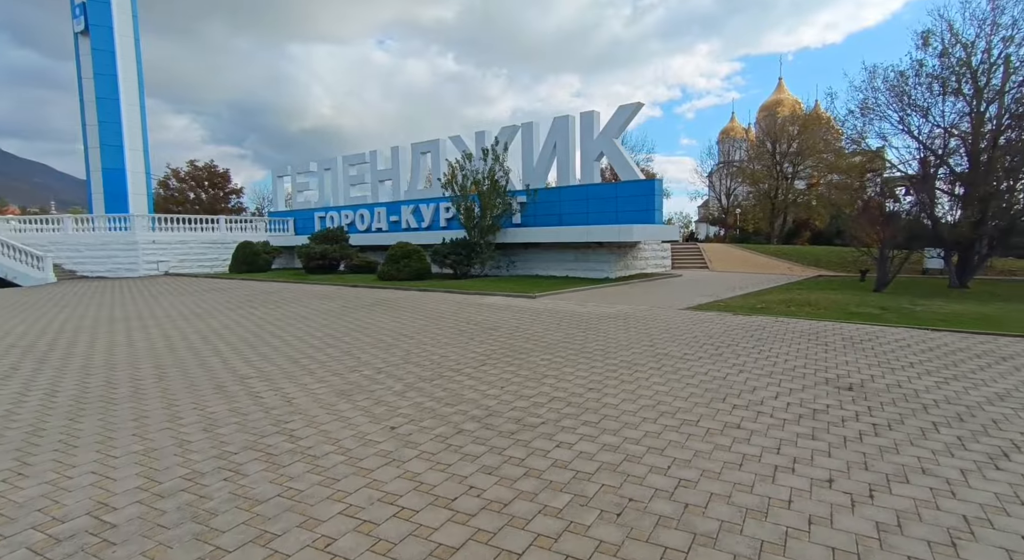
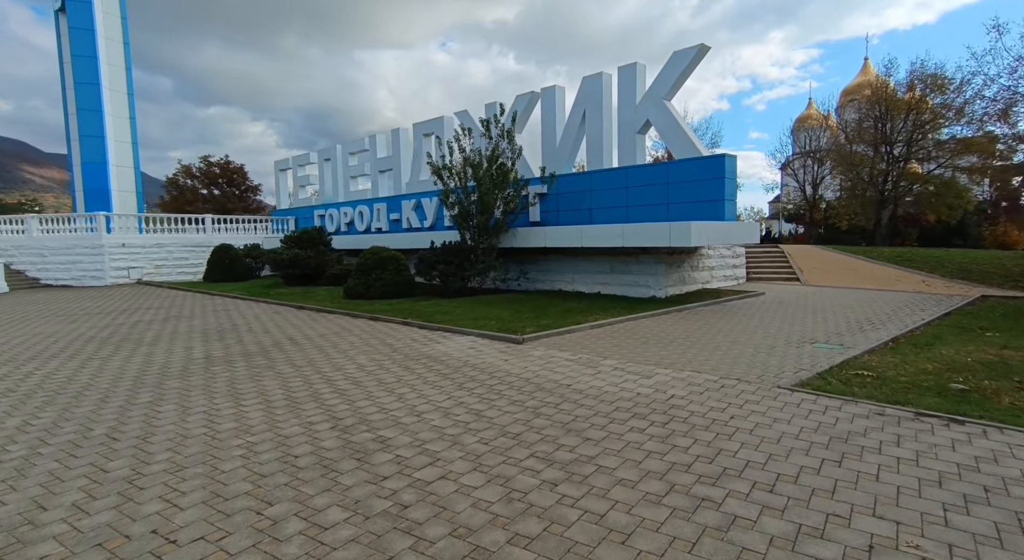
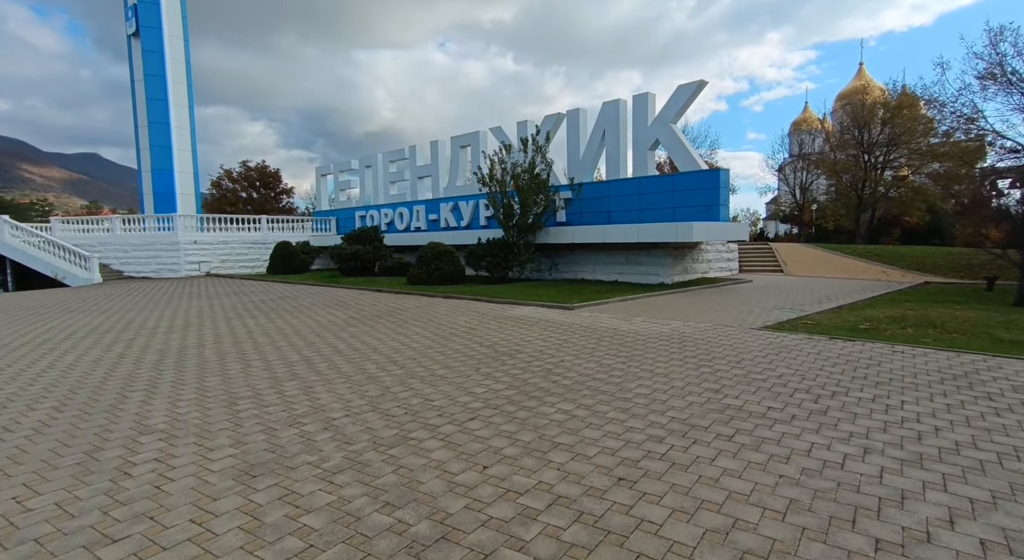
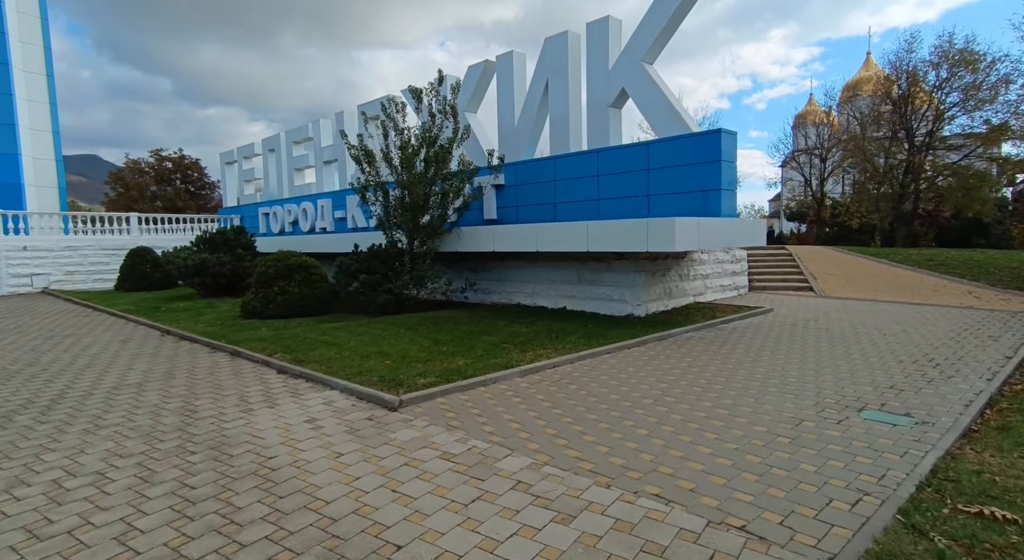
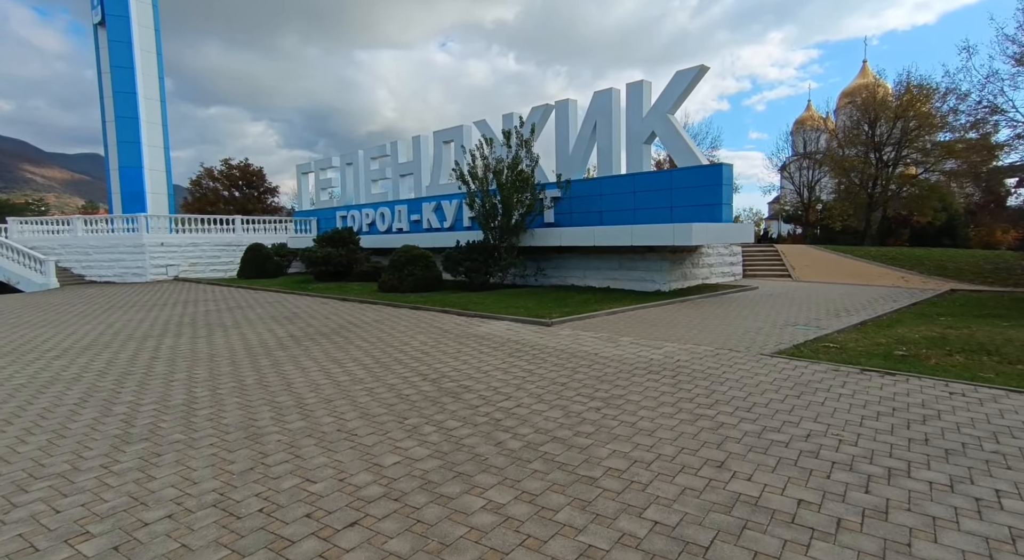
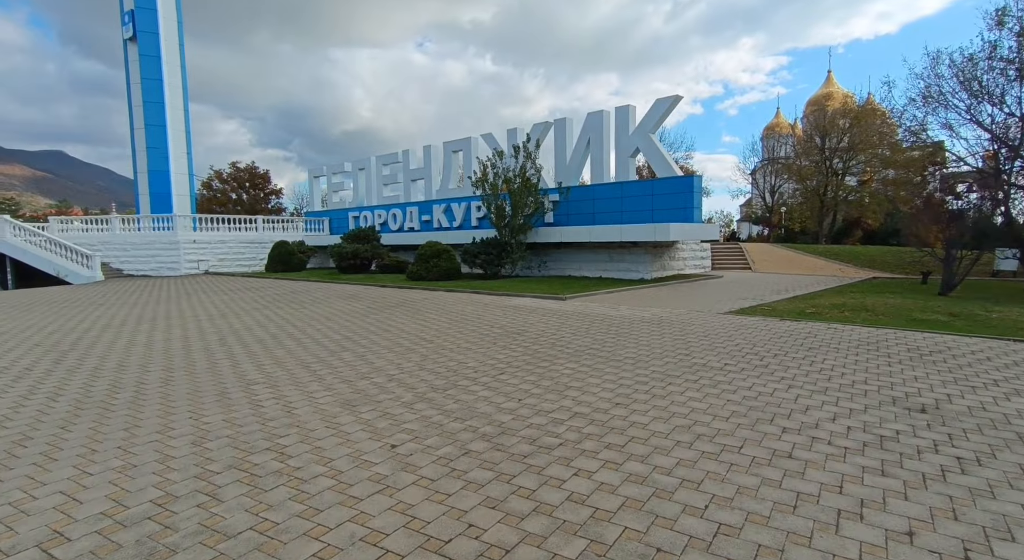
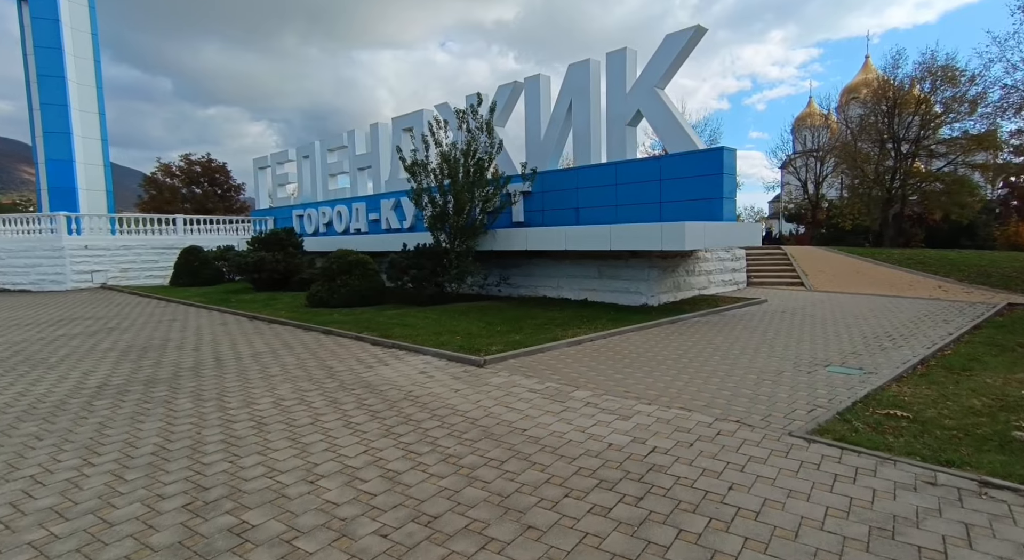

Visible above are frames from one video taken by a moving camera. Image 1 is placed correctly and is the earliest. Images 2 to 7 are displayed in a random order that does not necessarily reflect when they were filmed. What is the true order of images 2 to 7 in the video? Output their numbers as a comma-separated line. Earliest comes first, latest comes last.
6, 3, 5, 2, 7, 4
